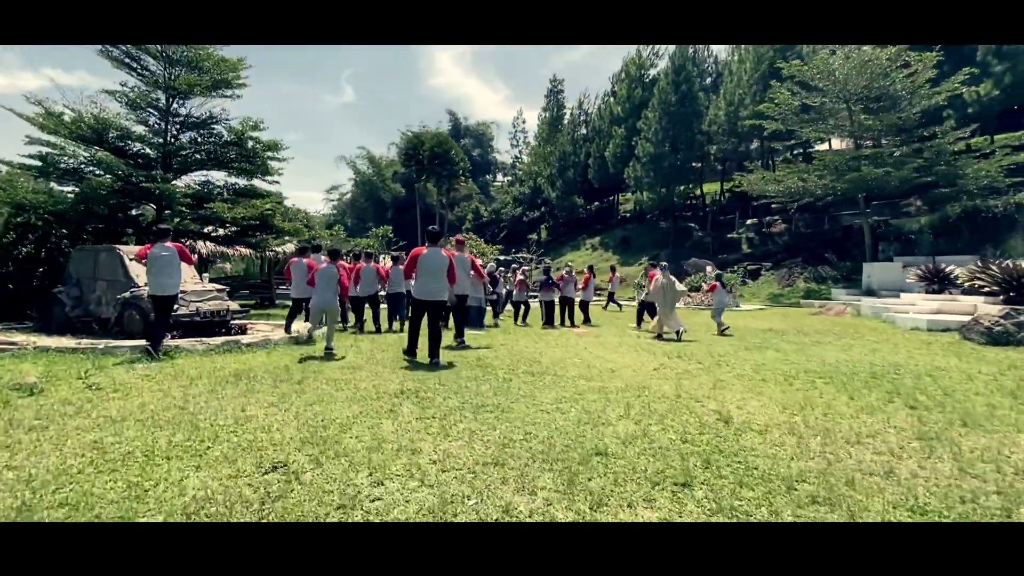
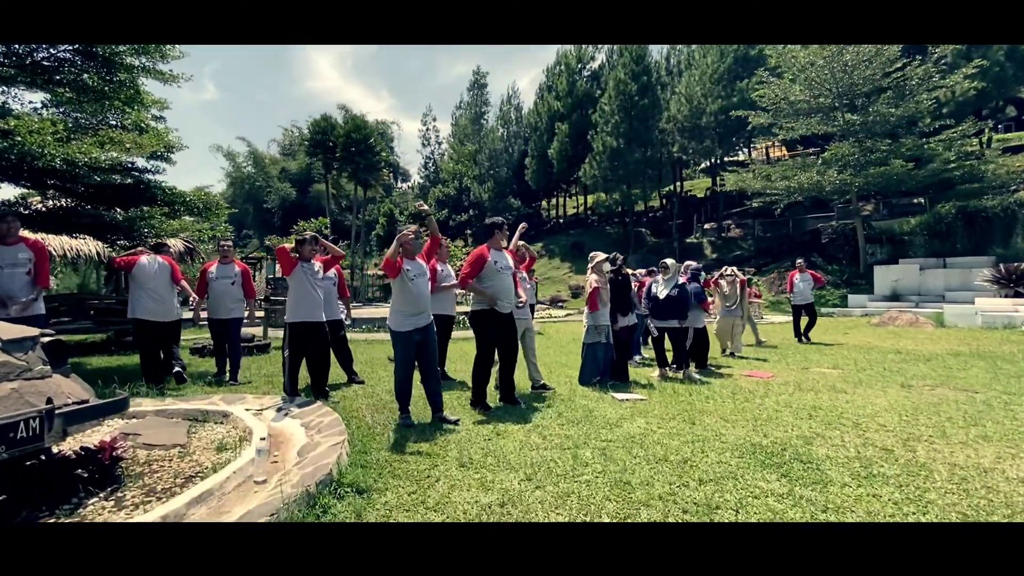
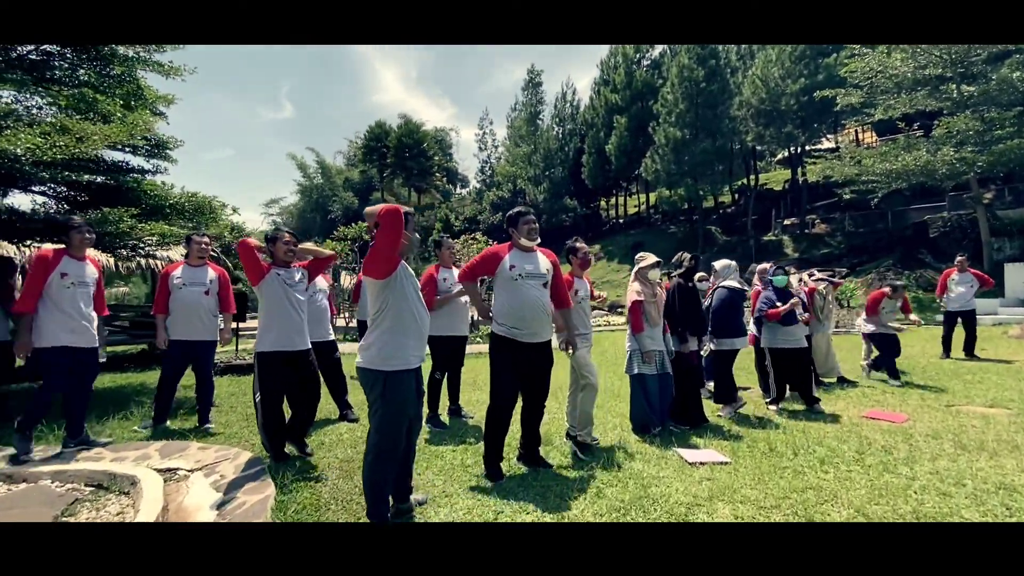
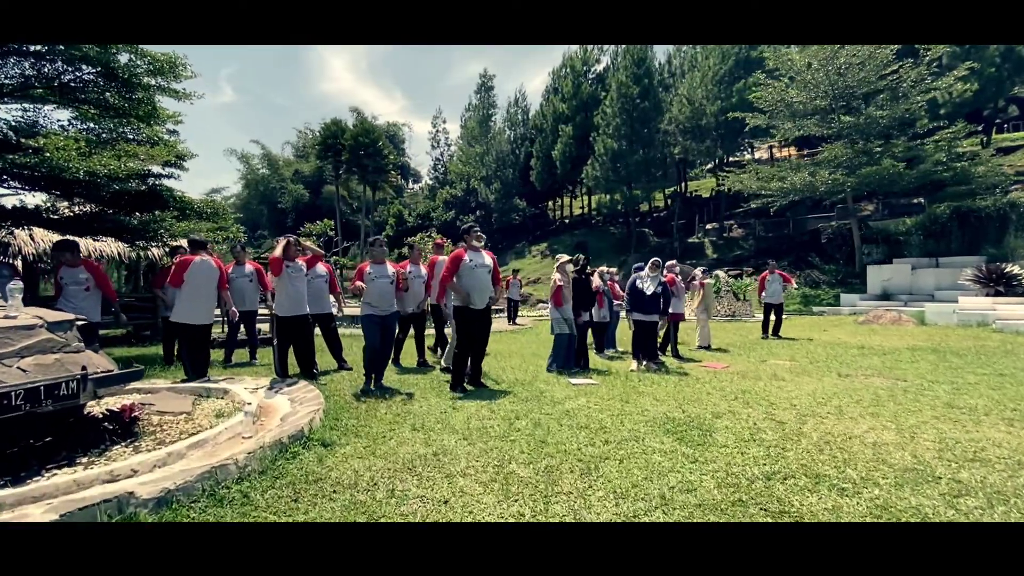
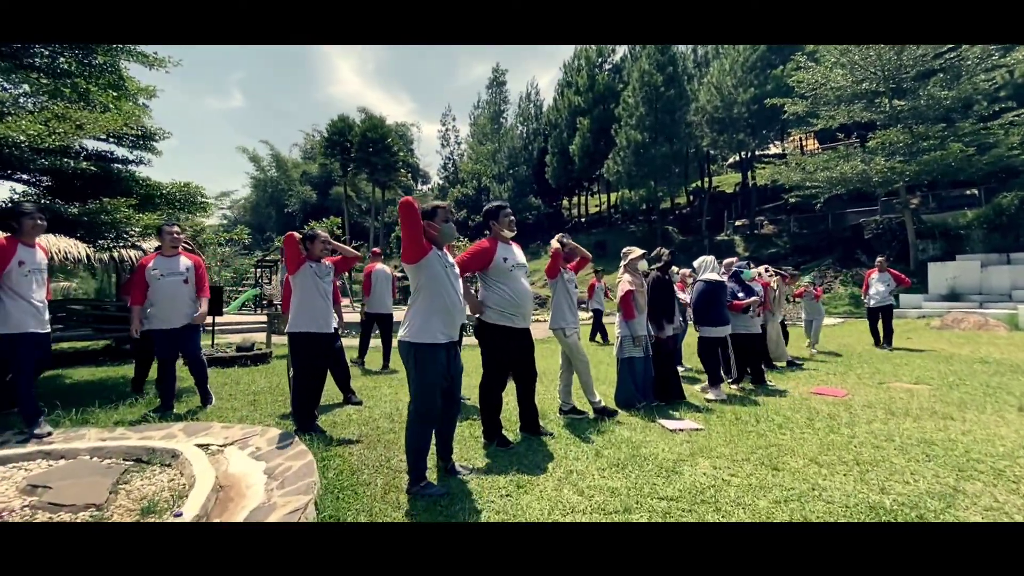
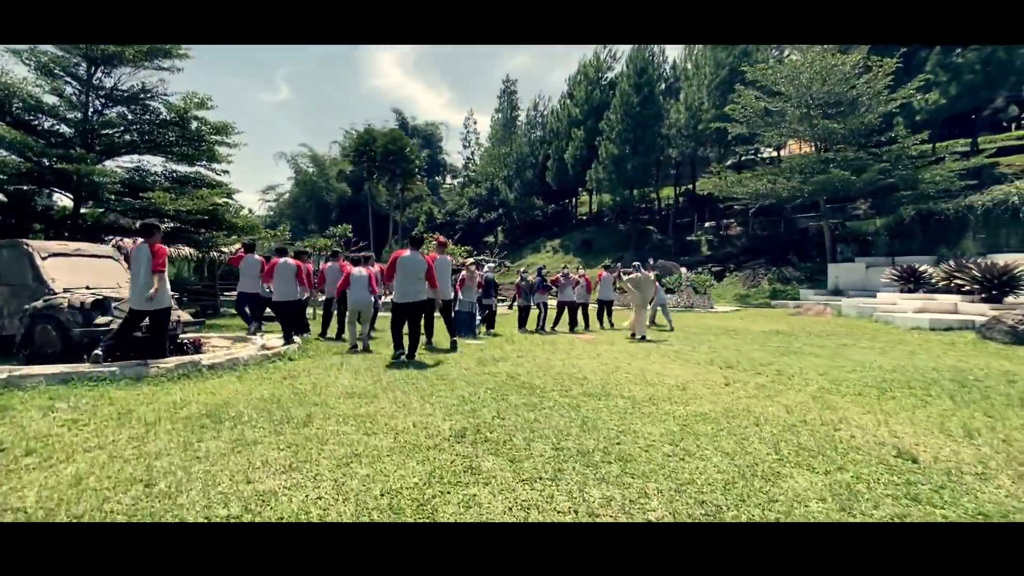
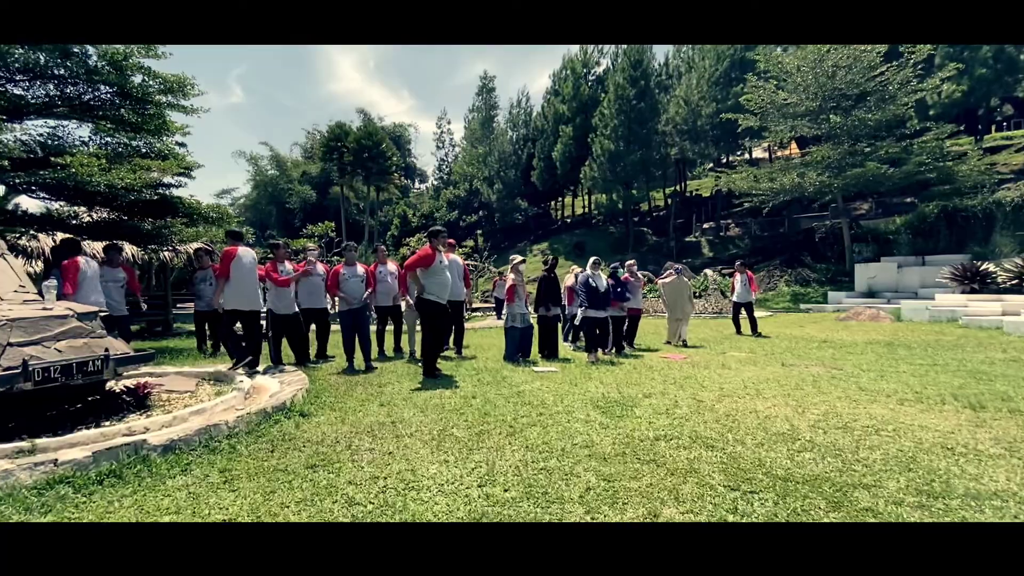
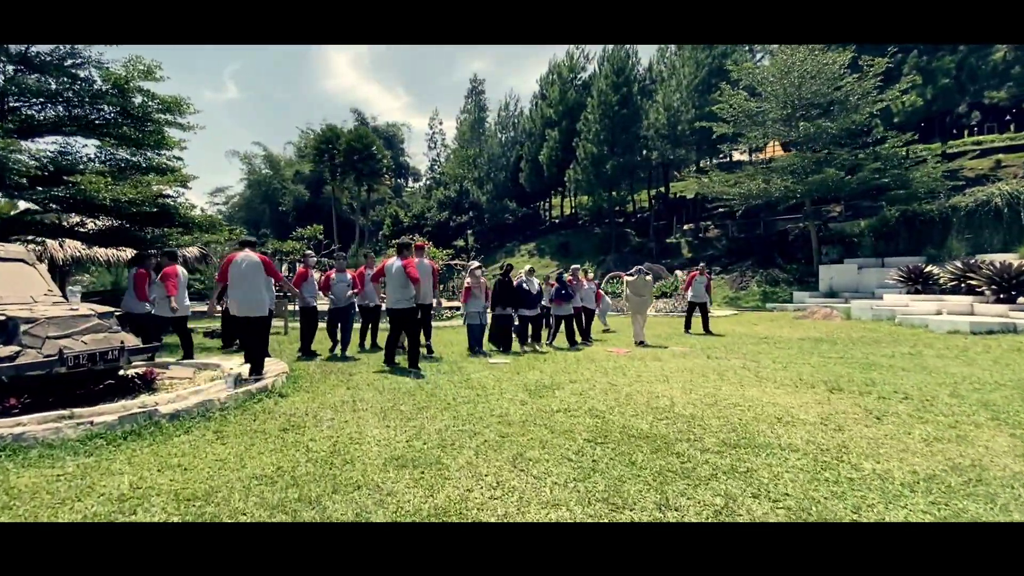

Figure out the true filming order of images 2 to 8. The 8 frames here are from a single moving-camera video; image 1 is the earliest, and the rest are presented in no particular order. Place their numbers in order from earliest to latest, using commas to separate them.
6, 8, 7, 4, 2, 5, 3
